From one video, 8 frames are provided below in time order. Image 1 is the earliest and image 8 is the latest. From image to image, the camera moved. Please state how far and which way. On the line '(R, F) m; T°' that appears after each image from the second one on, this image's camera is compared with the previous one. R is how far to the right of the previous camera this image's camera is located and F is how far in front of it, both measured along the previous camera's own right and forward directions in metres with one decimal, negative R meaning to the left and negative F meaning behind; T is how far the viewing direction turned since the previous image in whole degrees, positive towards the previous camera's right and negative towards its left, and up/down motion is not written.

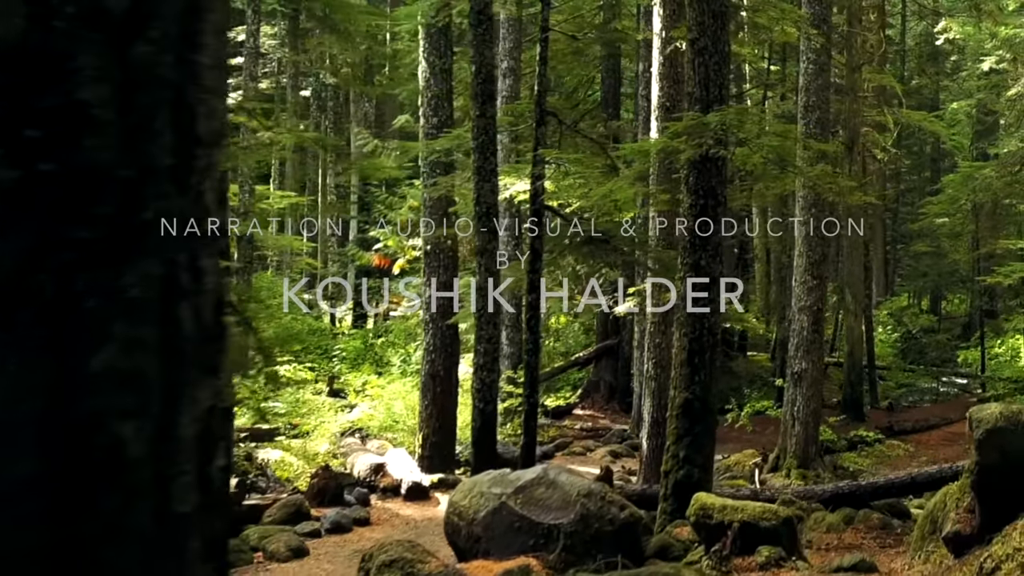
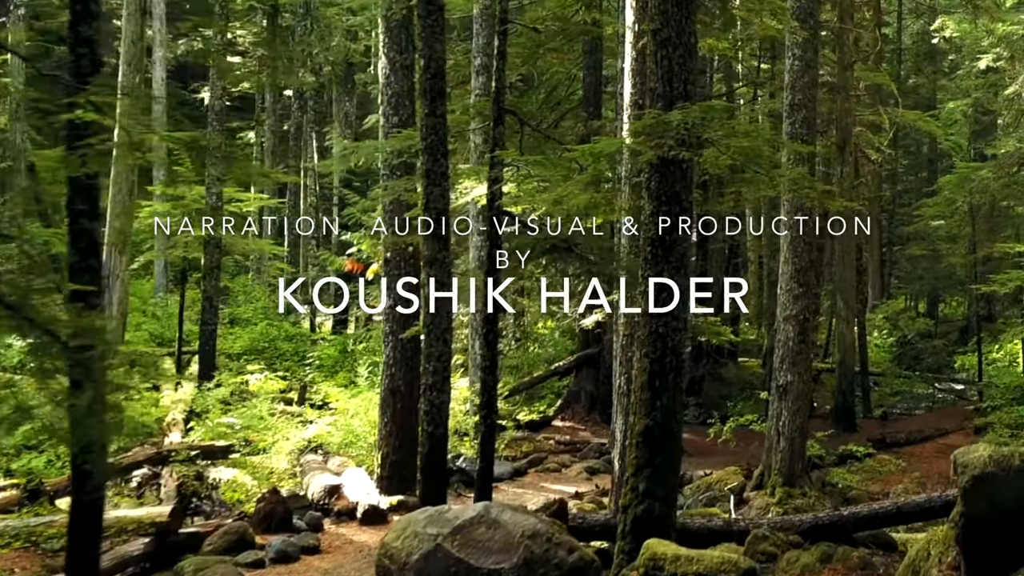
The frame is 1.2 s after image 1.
(+0.2, +0.8) m; 0°
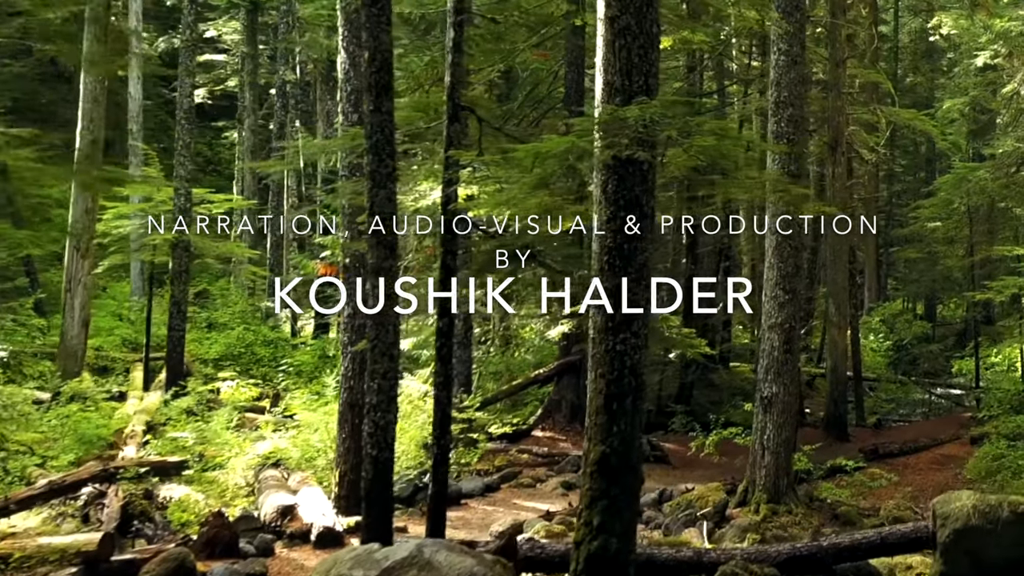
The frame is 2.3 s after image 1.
(+0.2, +0.7) m; 0°
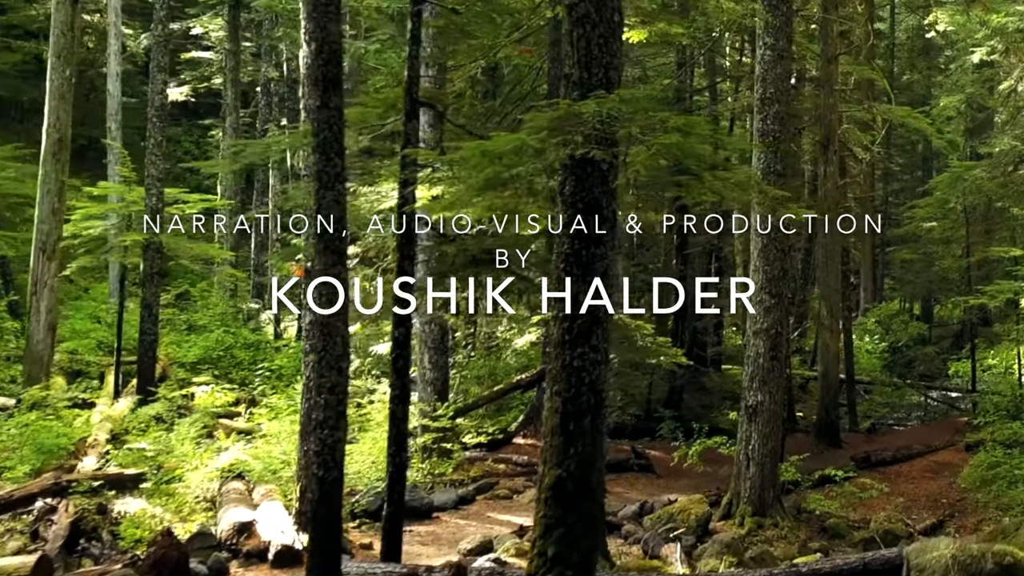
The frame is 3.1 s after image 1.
(+0.2, +0.5) m; 0°
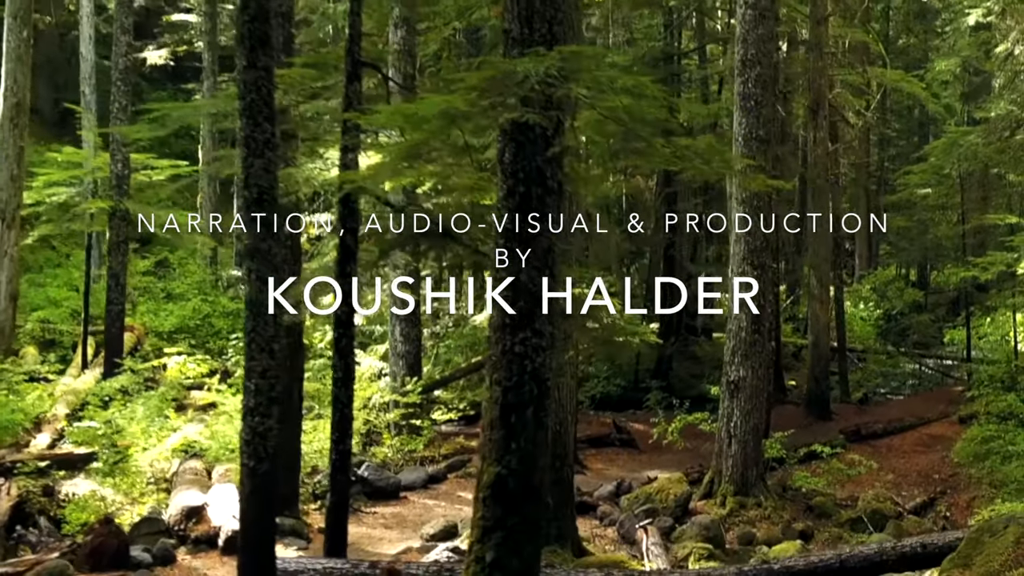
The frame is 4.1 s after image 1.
(+0.2, +0.6) m; 0°
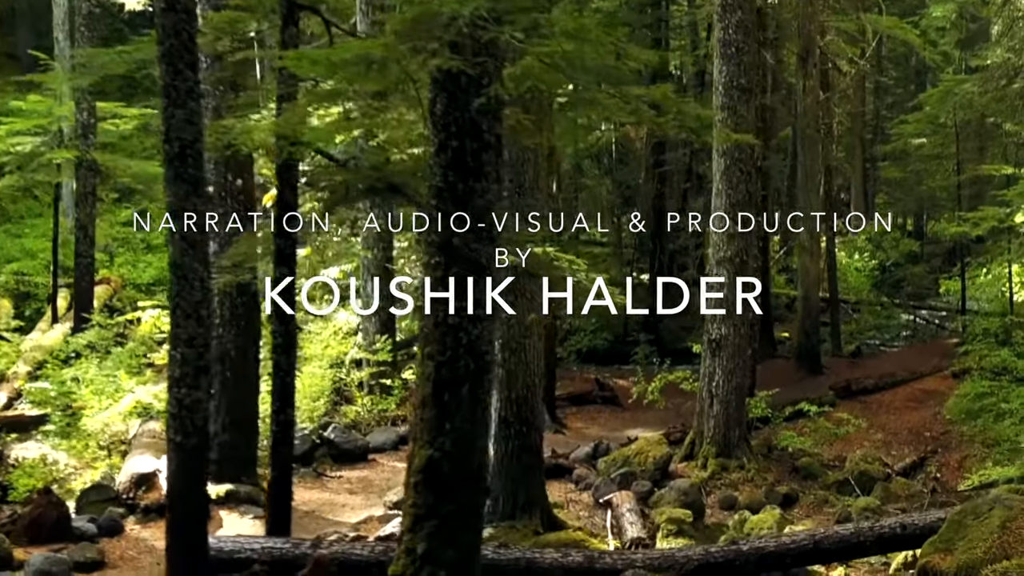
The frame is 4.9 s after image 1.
(+0.2, +0.5) m; 0°
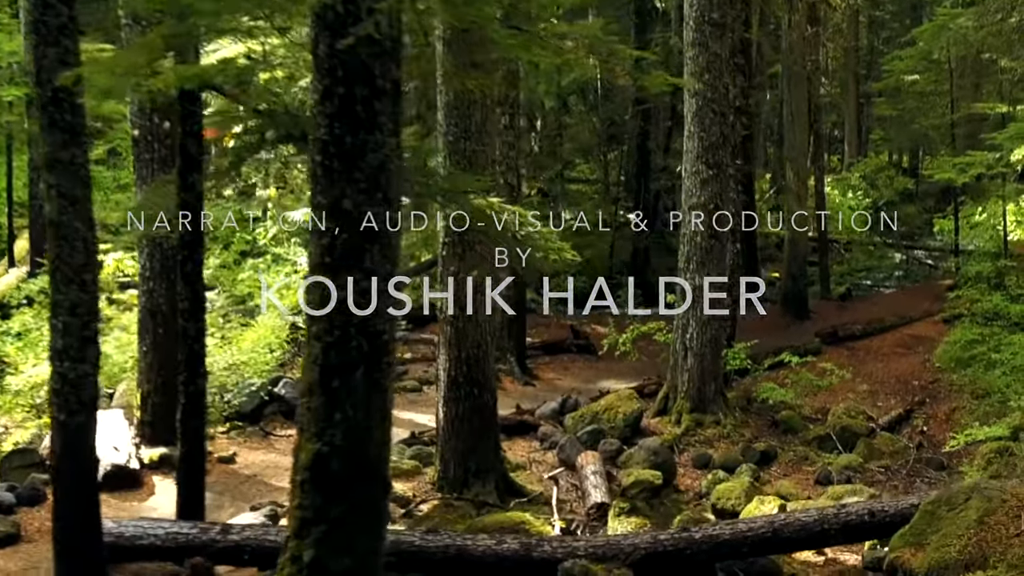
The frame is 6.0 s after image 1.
(+0.2, +0.7) m; 0°
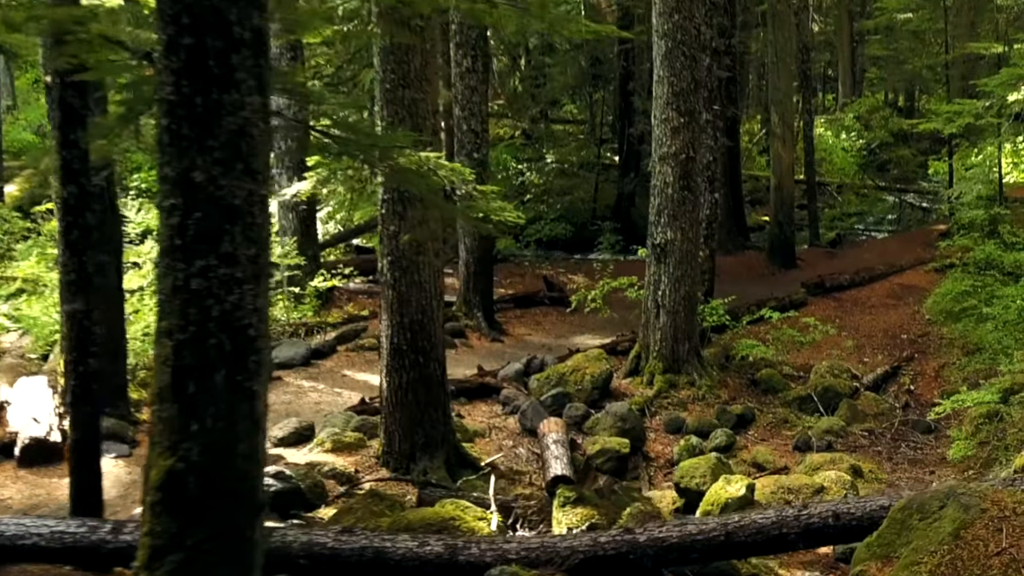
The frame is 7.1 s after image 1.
(+0.2, +0.7) m; 0°
